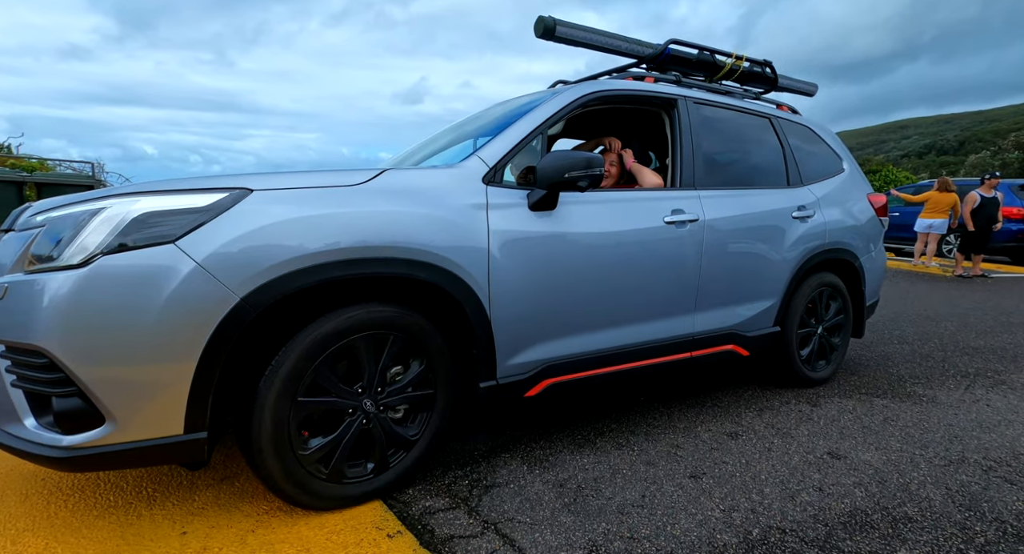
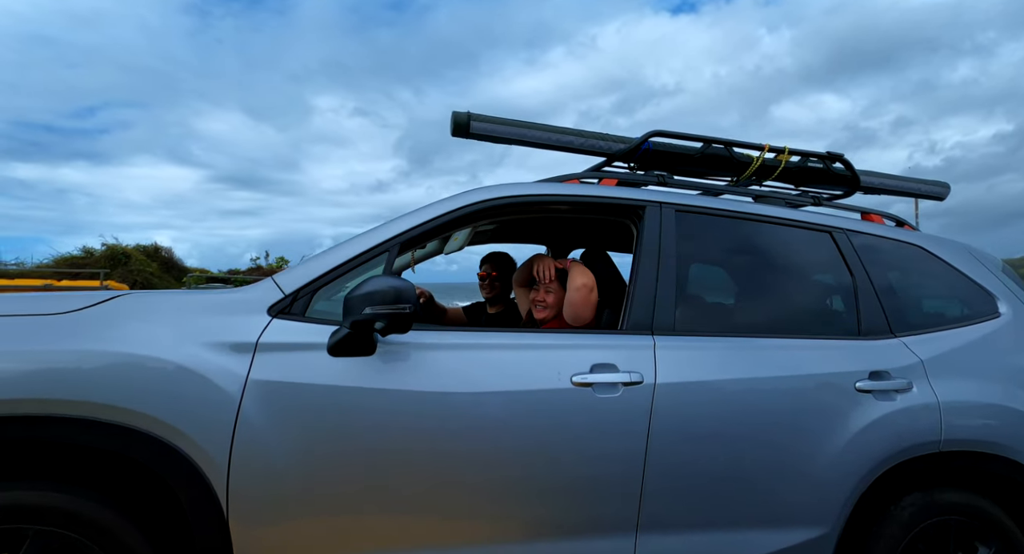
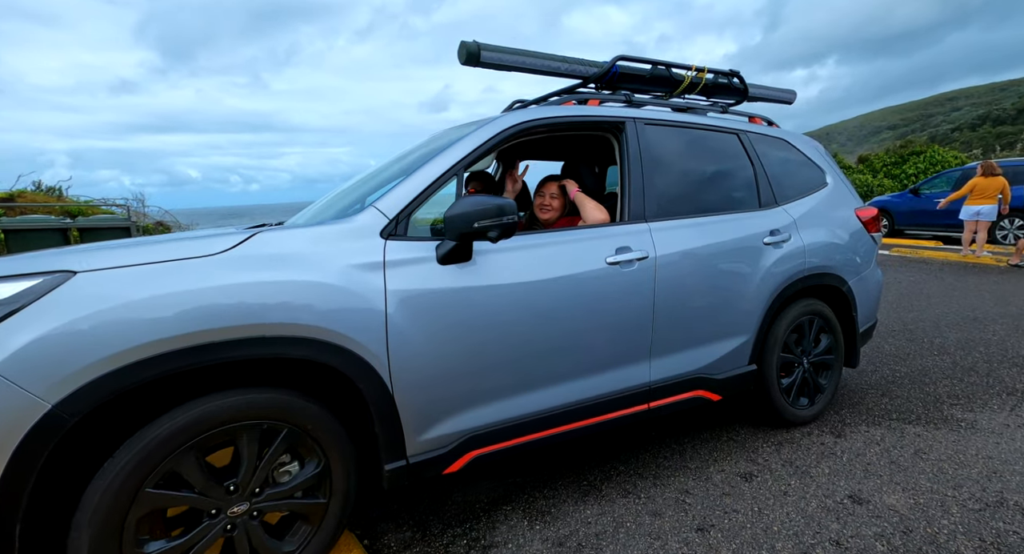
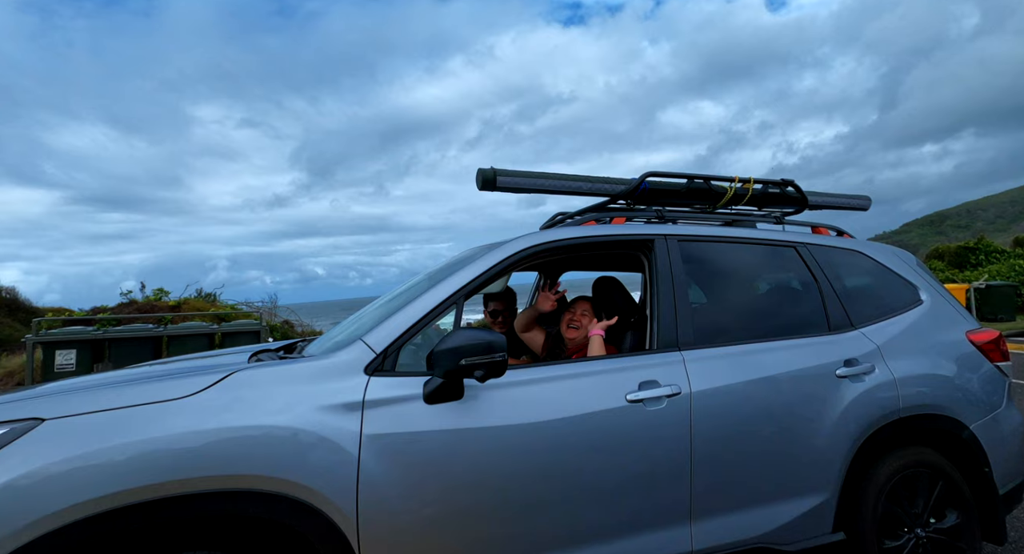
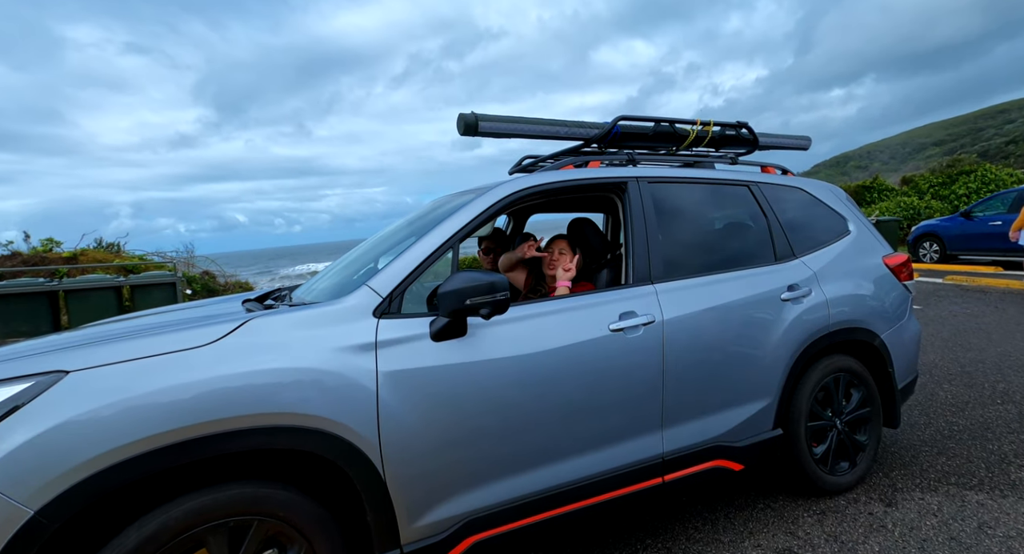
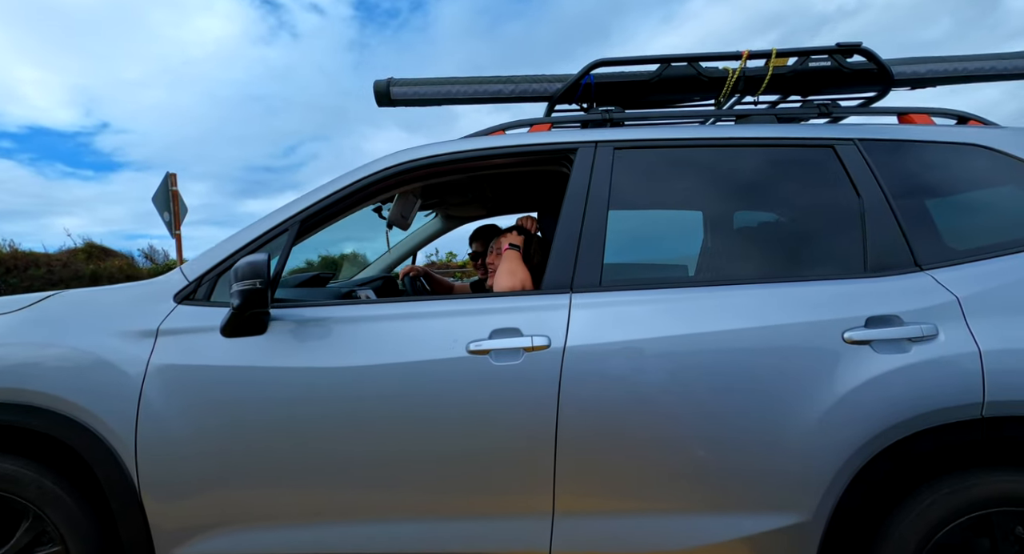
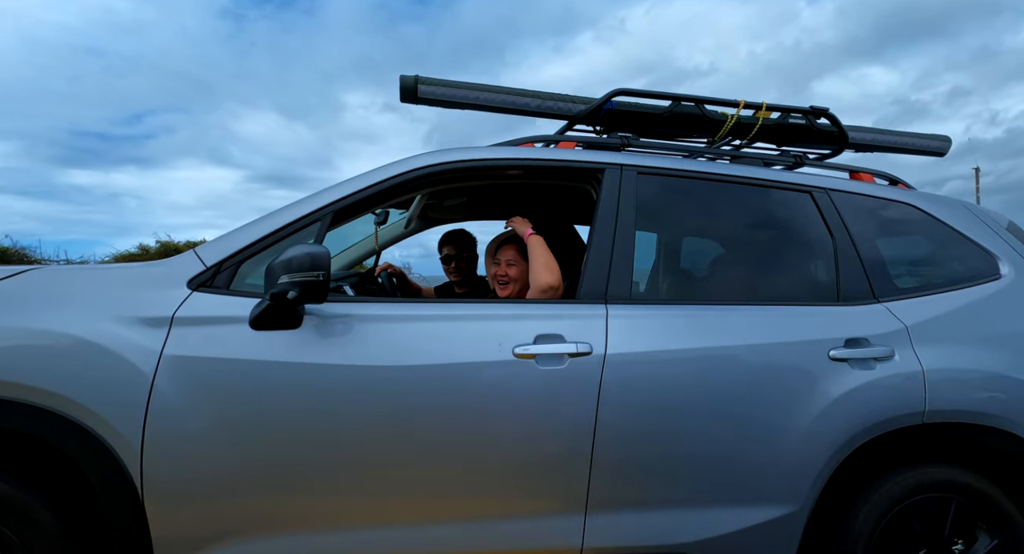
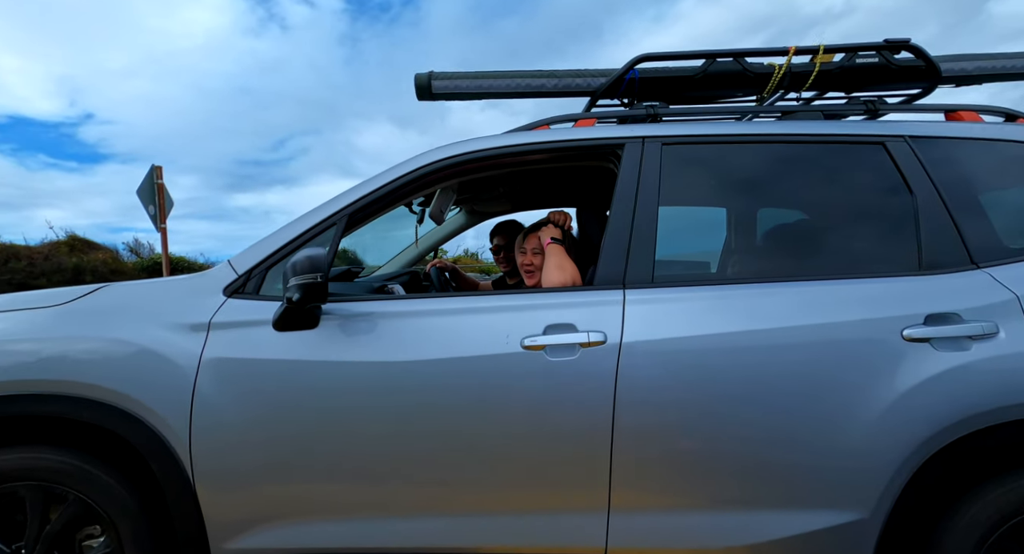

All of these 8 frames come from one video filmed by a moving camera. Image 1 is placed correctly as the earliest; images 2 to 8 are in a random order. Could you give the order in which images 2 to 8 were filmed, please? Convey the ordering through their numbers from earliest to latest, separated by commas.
3, 5, 4, 2, 7, 8, 6
